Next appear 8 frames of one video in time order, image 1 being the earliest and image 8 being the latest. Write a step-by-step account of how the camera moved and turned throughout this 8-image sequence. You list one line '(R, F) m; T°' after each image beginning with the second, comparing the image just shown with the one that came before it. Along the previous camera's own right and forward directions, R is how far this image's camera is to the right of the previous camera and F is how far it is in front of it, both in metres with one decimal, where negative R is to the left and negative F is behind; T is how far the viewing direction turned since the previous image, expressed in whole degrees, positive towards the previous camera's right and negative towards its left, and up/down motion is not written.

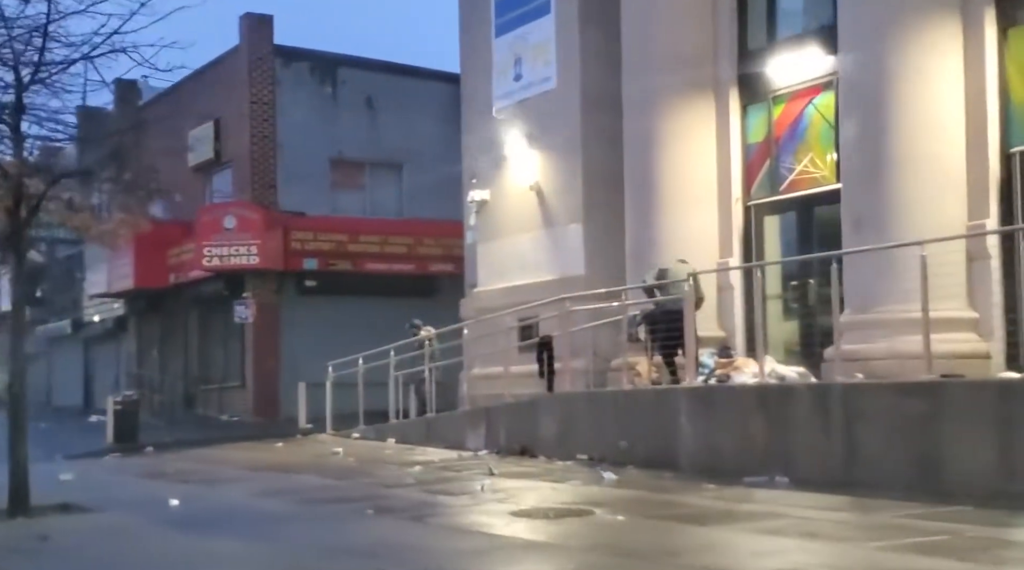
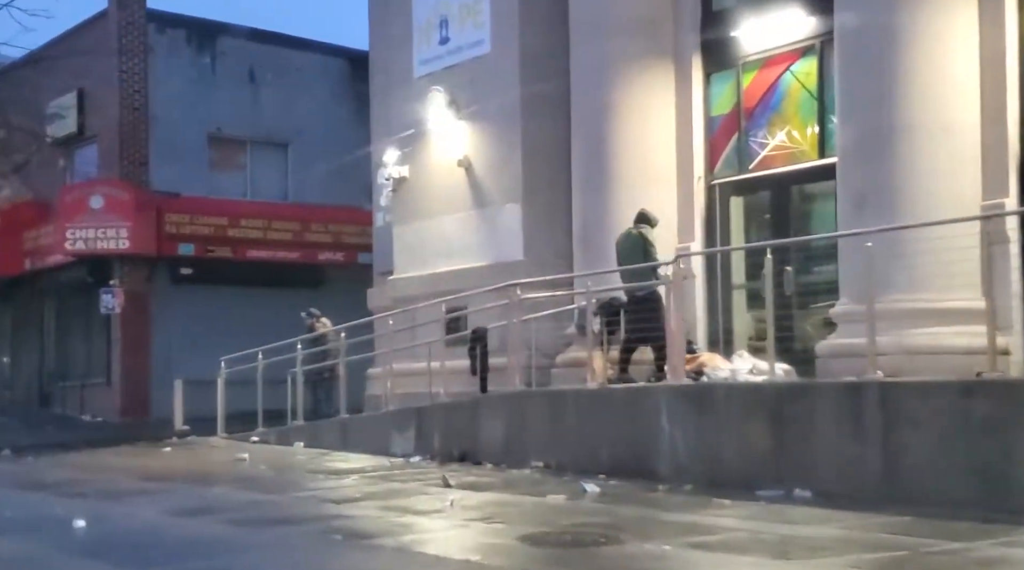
(-1.0, +2.3) m; +6°
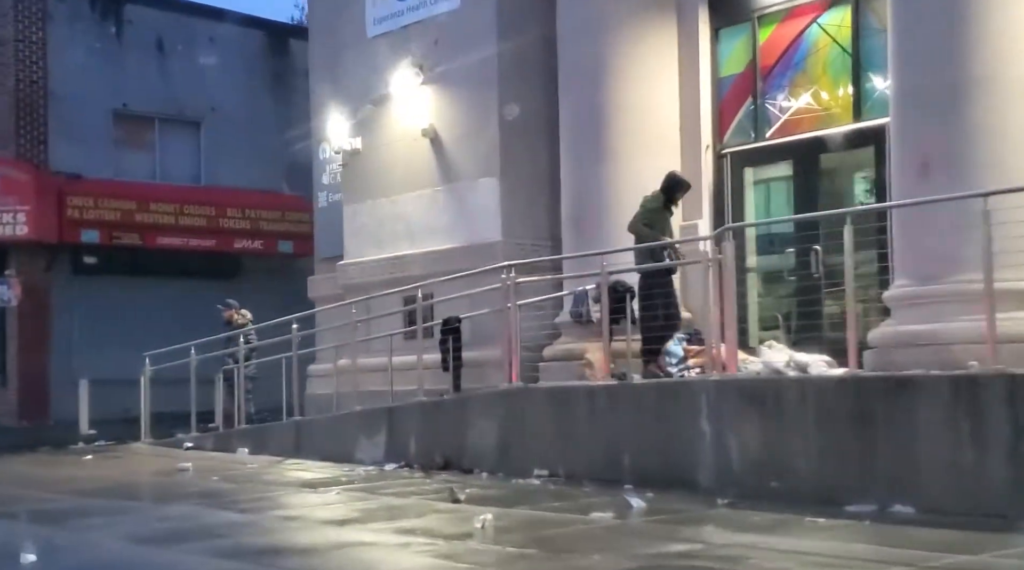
(-1.0, +2.2) m; +4°
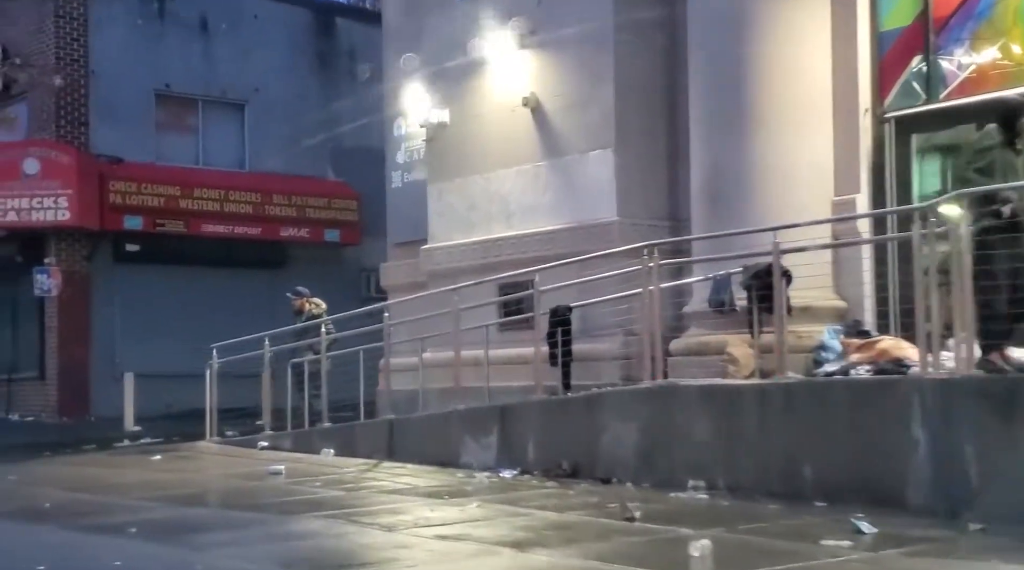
(-1.1, +1.8) m; 0°
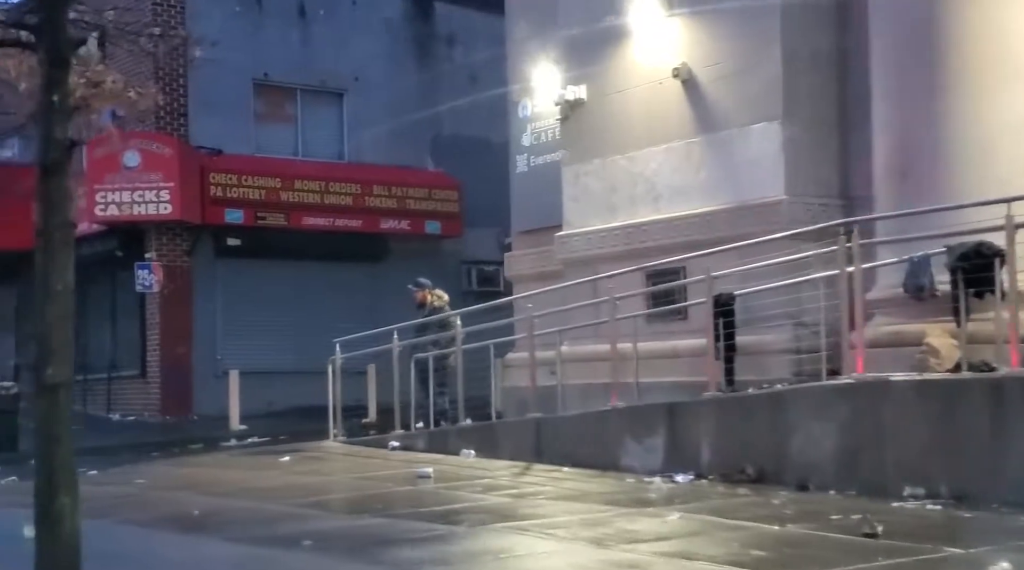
(-0.8, +1.1) m; -3°
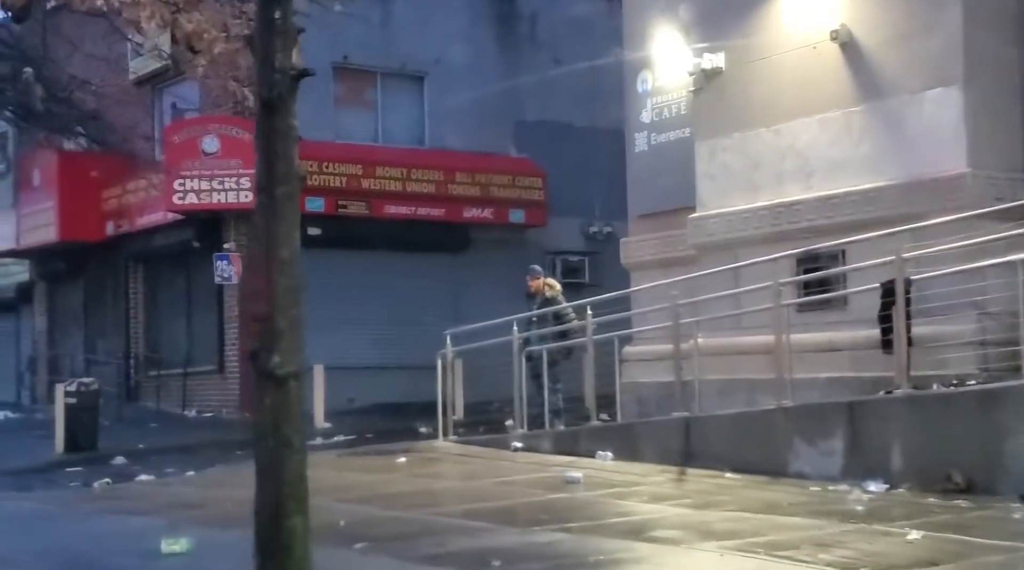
(-0.9, +1.3) m; -2°
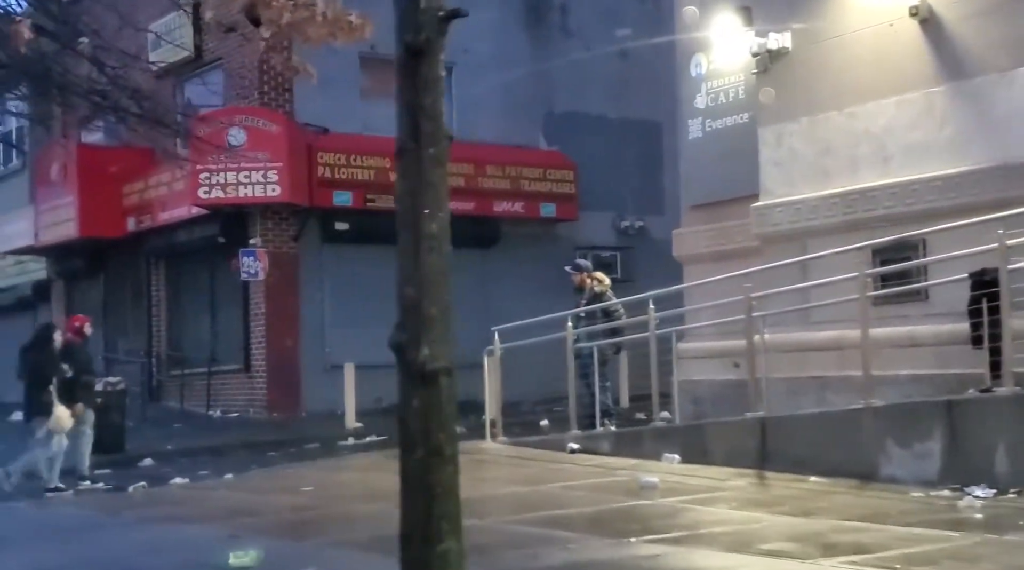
(-0.5, +0.7) m; 0°
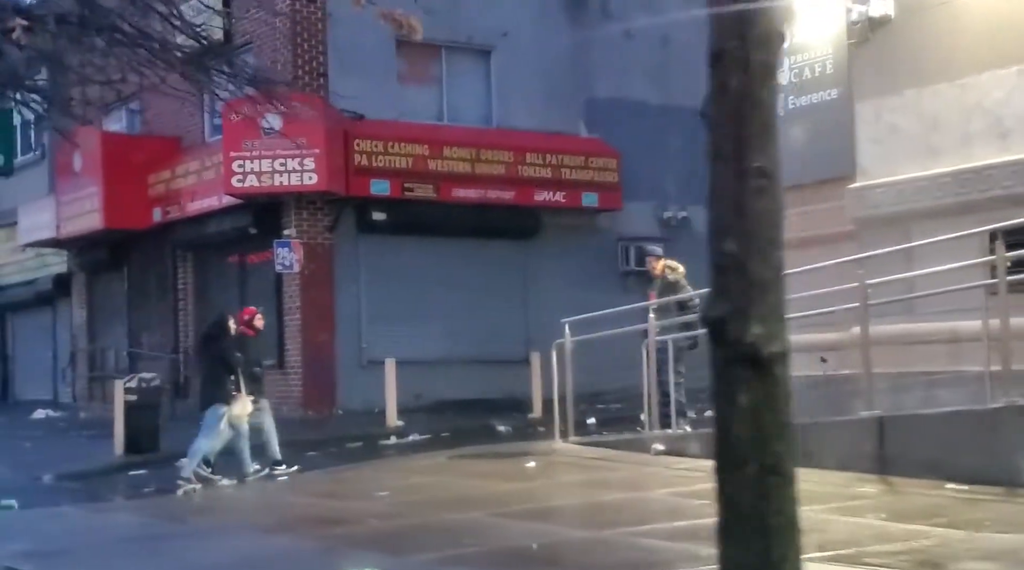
(-0.6, +1.1) m; 0°
